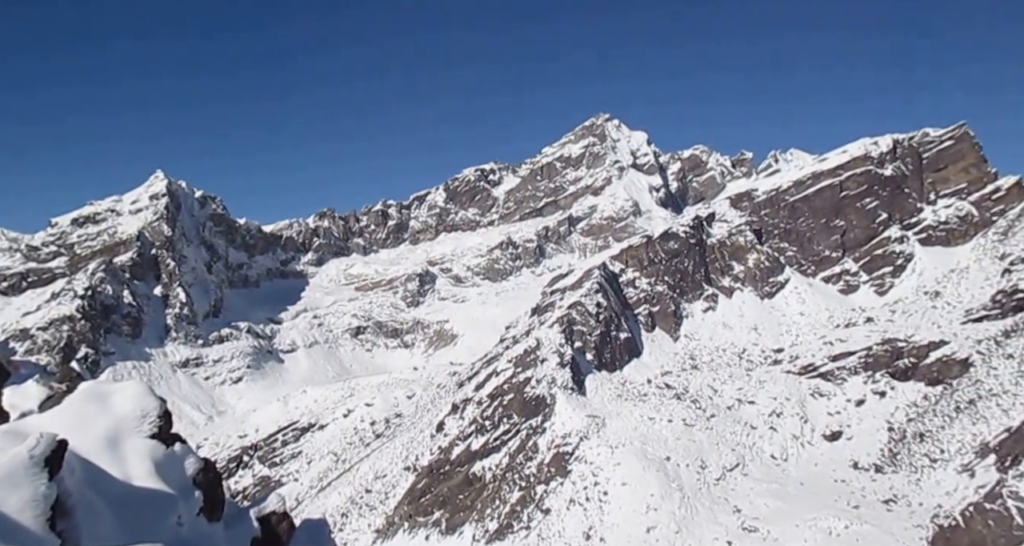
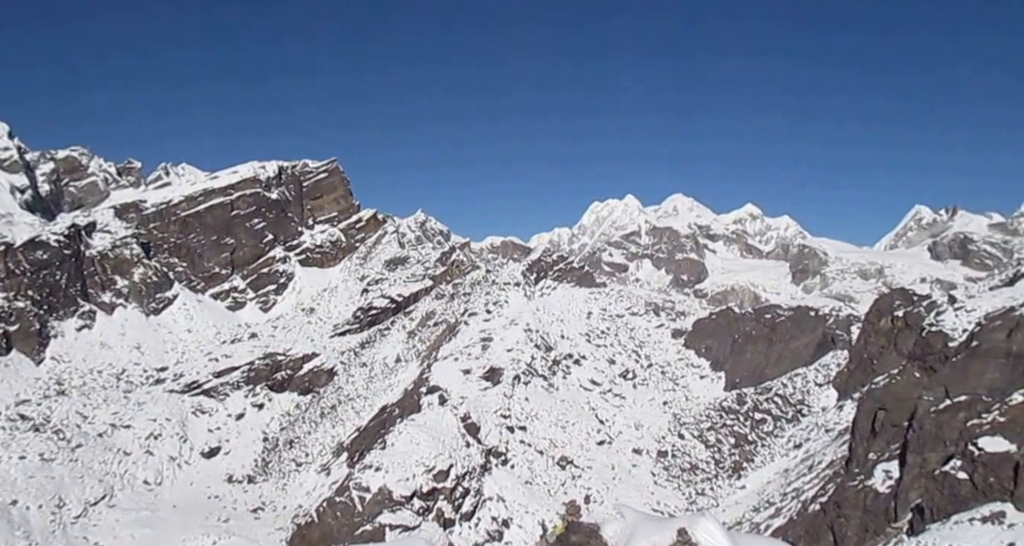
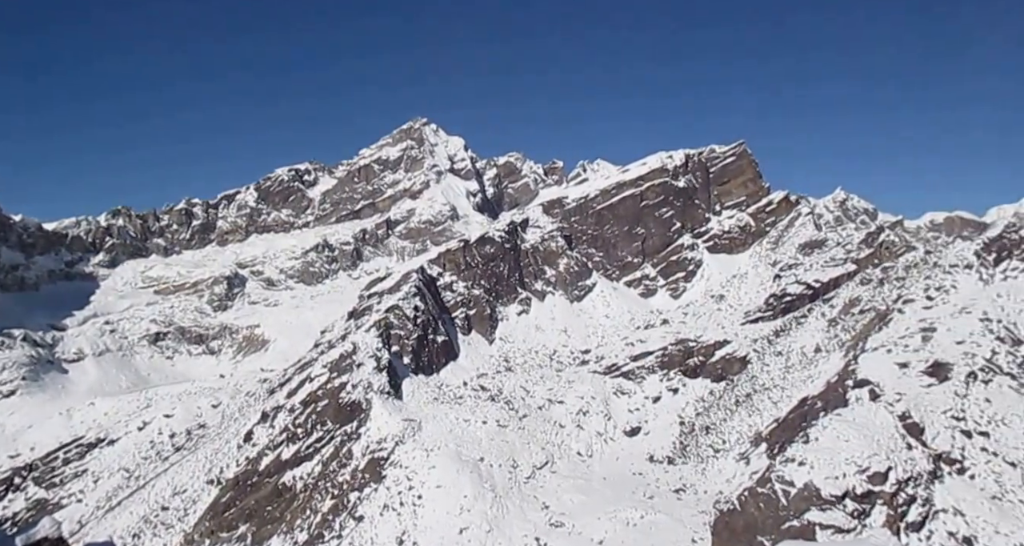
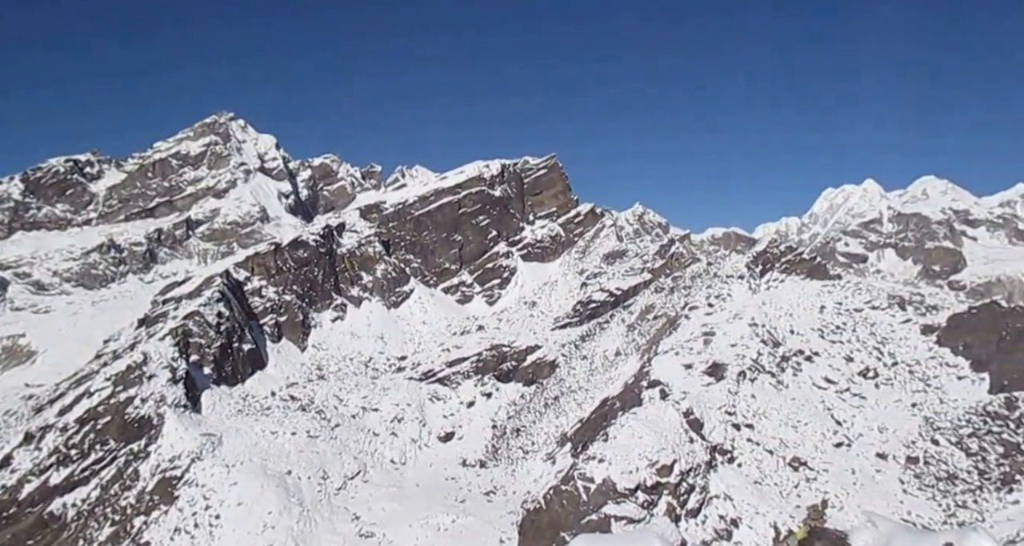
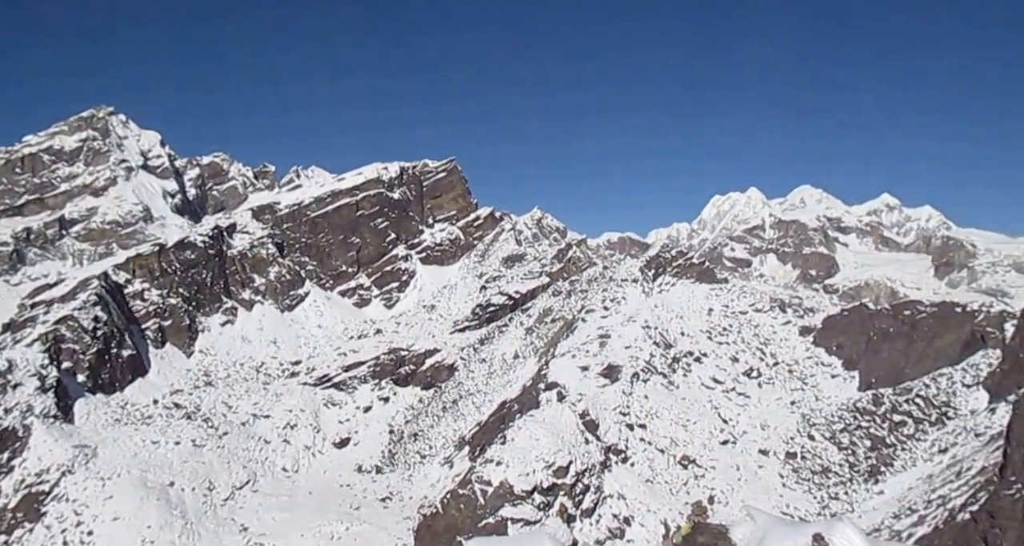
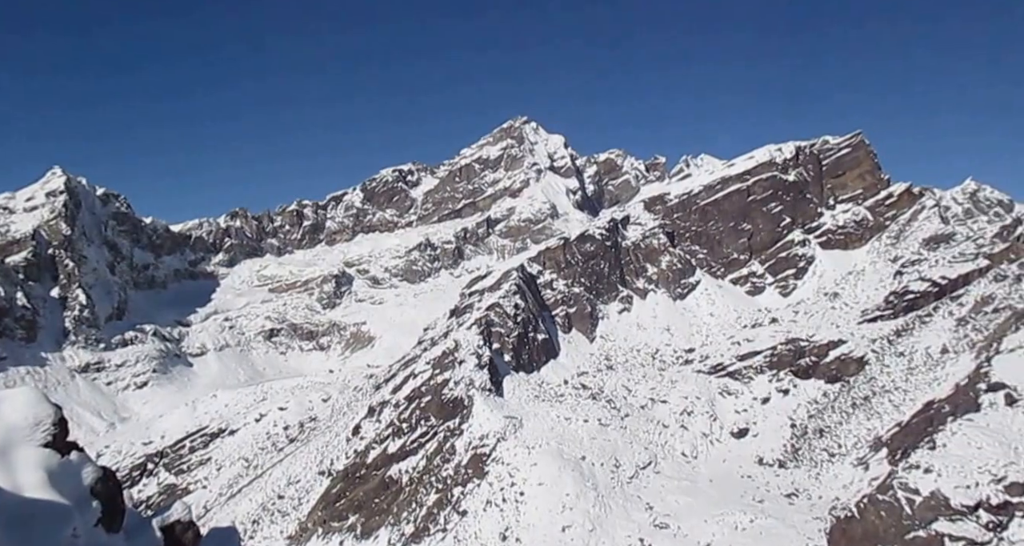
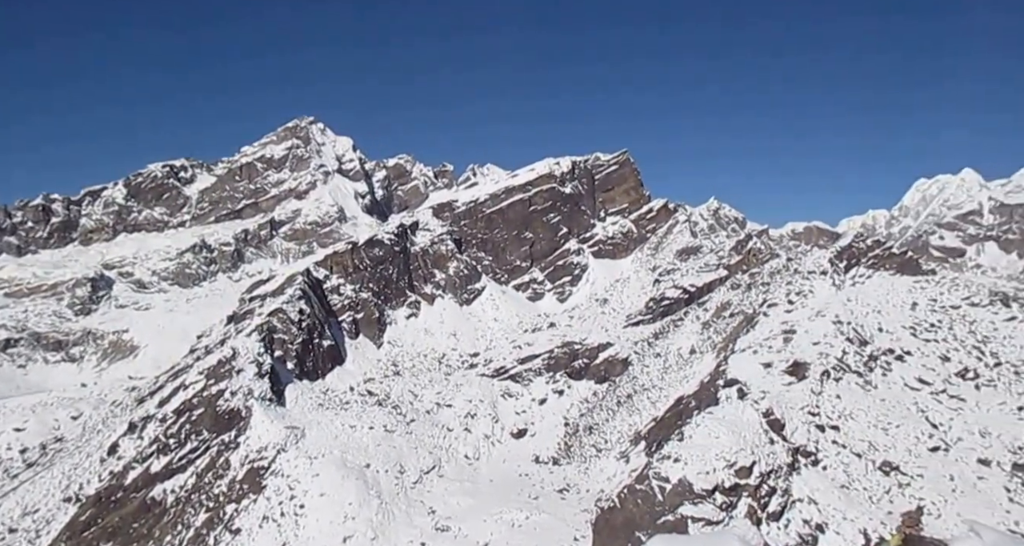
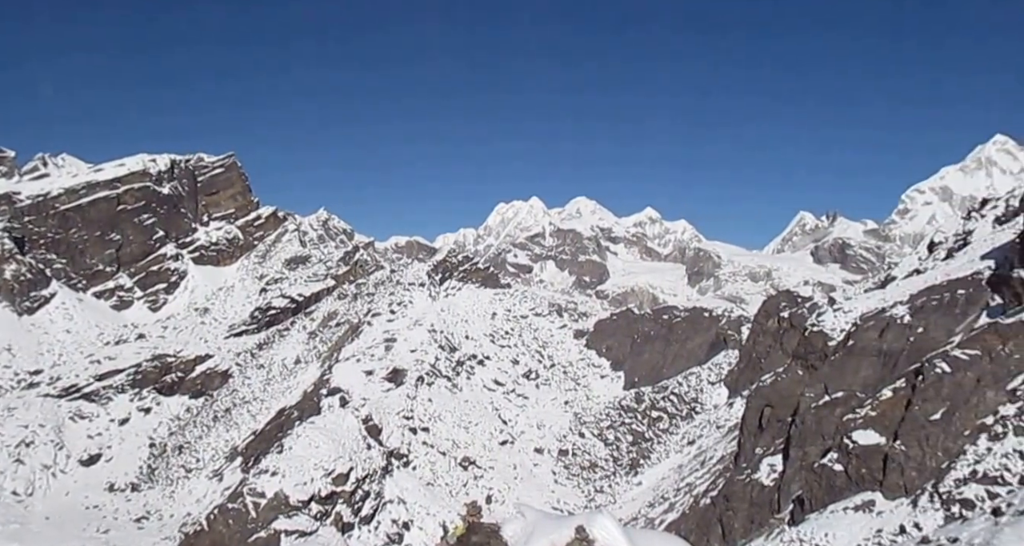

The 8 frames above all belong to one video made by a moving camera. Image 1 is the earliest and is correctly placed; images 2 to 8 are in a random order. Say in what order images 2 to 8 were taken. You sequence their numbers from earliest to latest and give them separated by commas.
6, 3, 7, 4, 5, 2, 8
